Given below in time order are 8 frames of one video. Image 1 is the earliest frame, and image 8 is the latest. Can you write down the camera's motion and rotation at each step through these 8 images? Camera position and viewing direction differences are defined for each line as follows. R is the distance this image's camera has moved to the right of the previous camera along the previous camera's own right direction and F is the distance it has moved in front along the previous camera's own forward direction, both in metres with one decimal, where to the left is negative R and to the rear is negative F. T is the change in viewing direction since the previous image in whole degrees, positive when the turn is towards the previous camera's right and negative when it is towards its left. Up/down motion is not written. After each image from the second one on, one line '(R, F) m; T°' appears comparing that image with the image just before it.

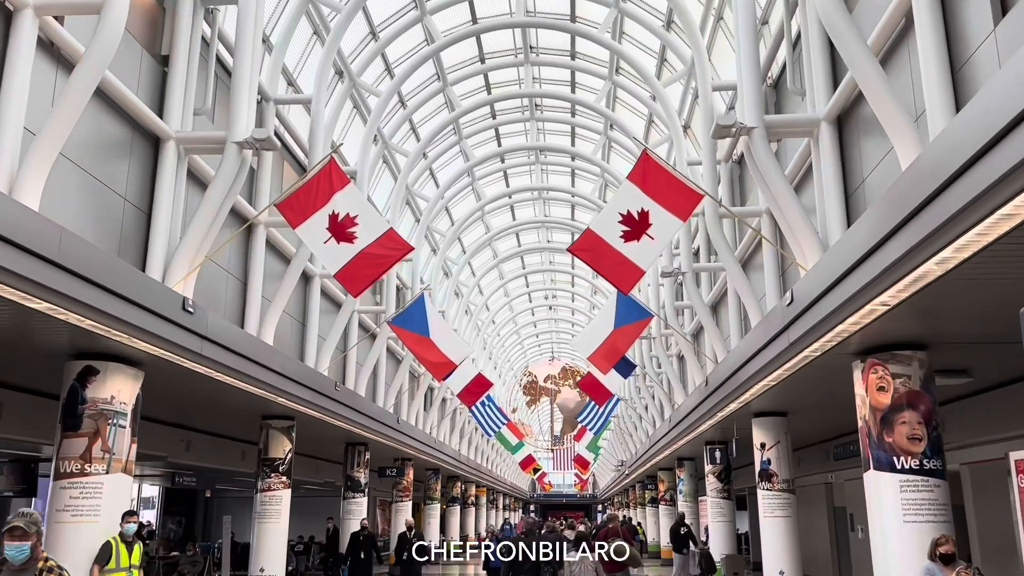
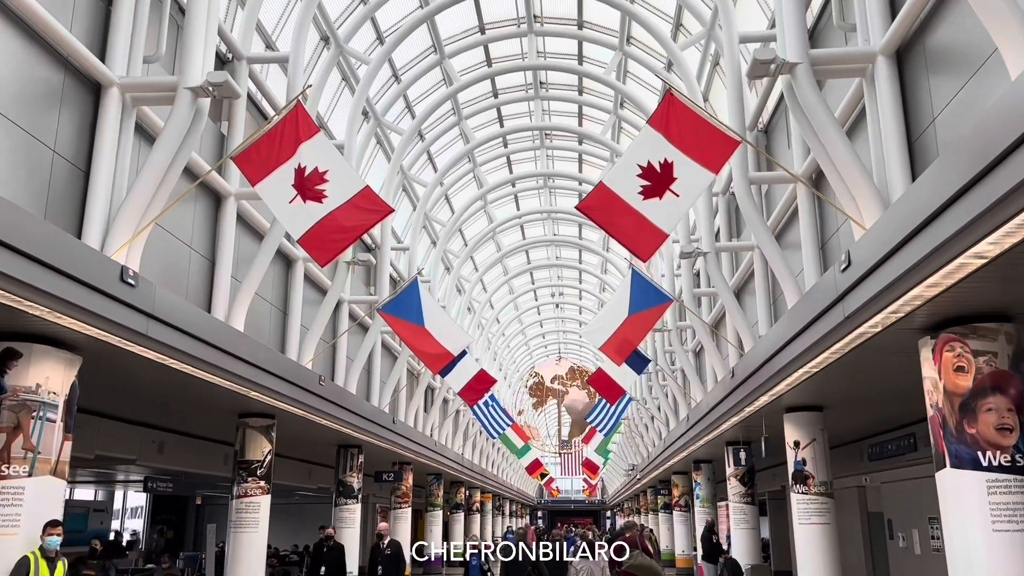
(+0.1, +1.9) m; 0°
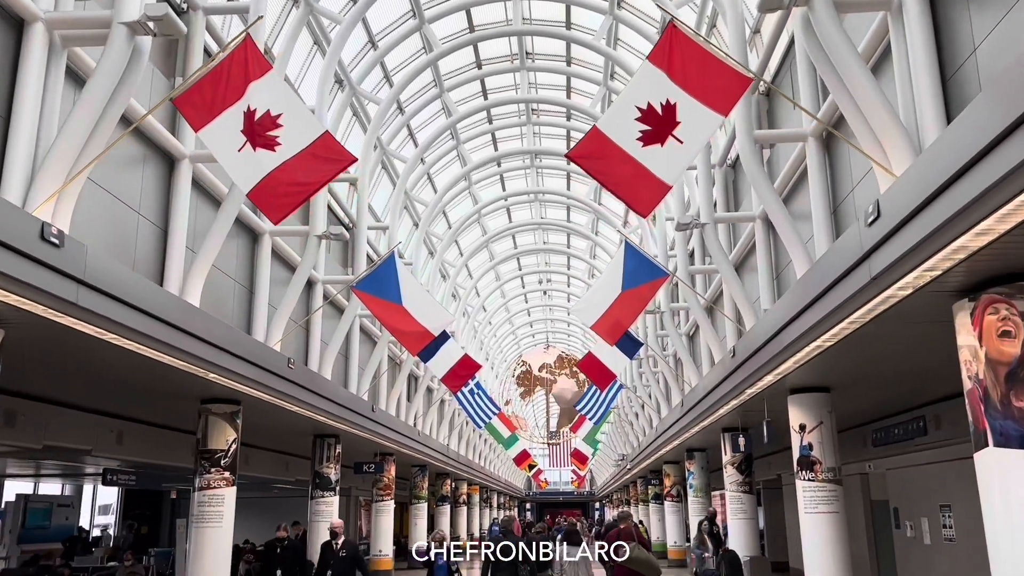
(+0.1, +1.2) m; +1°
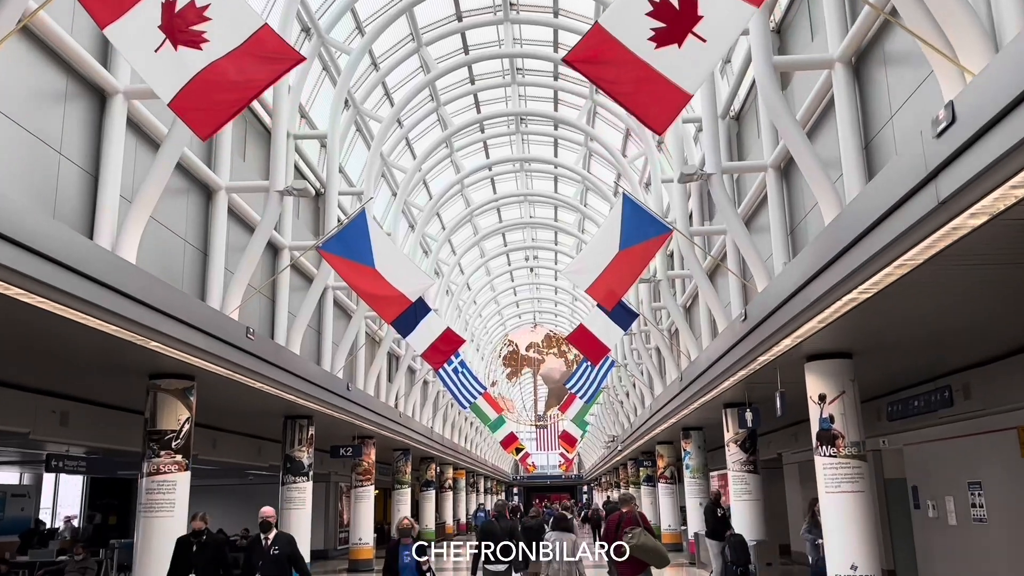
(0.0, +1.6) m; +1°
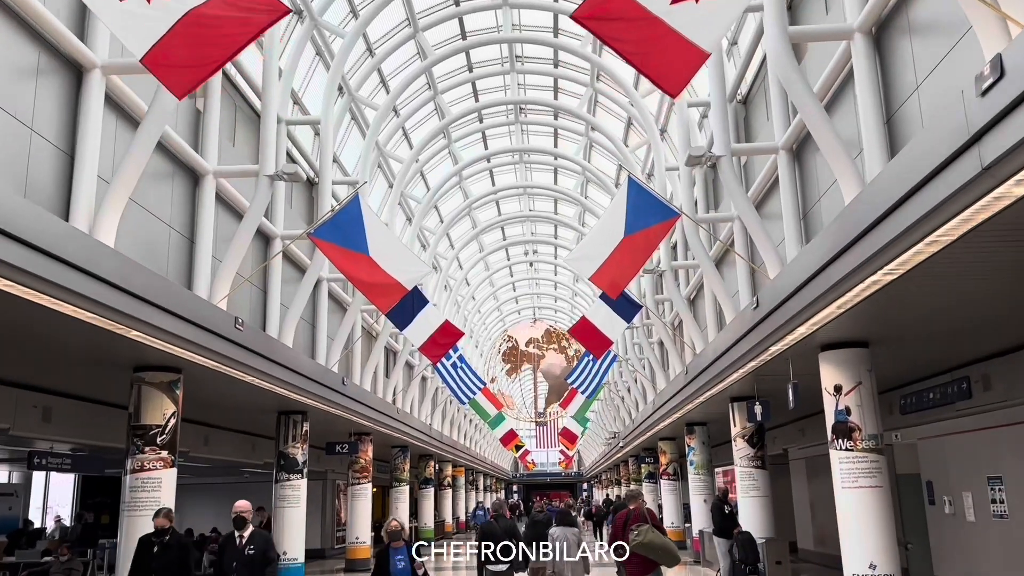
(0.0, +0.6) m; 0°
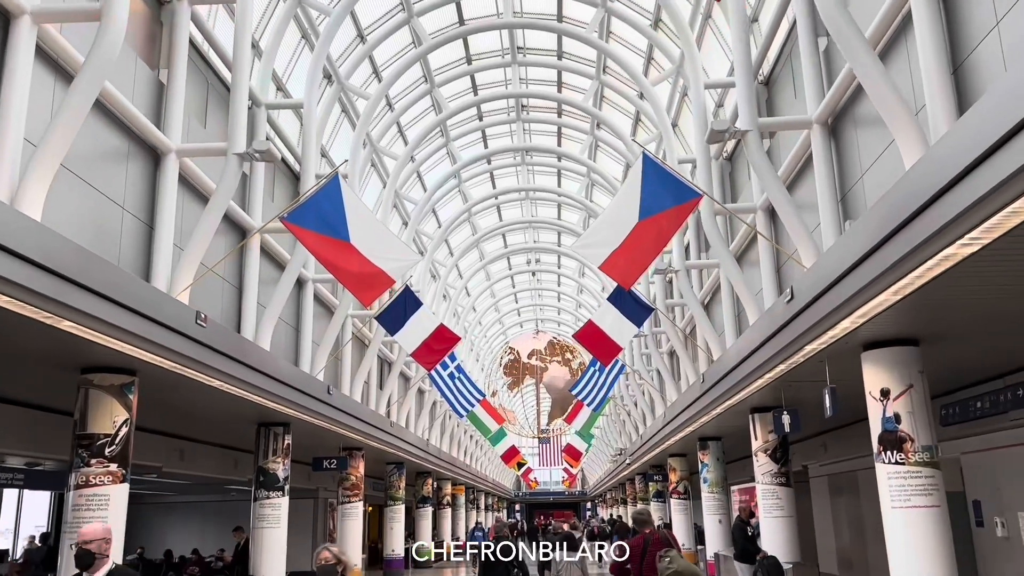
(+0.1, +1.6) m; 0°
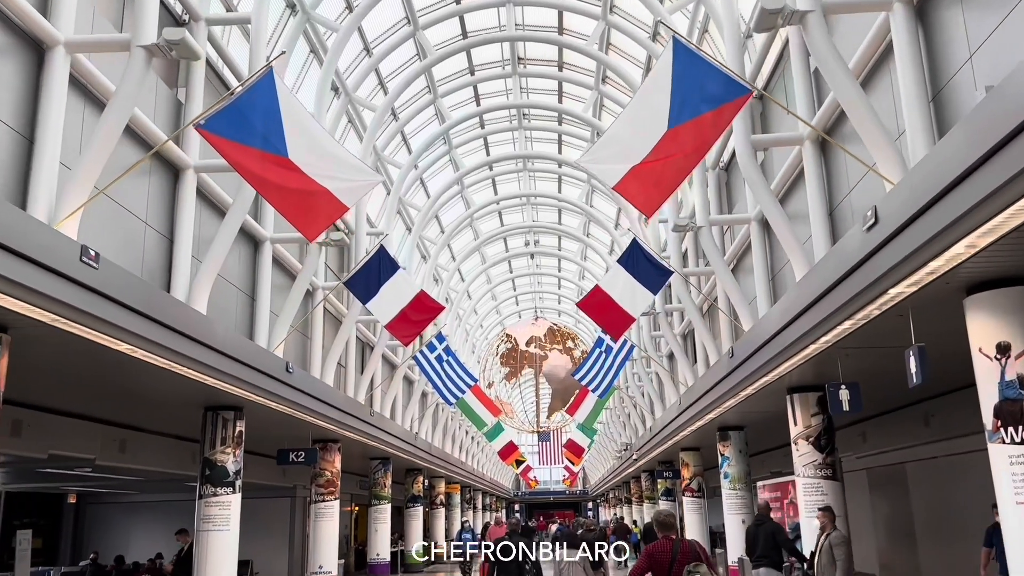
(+0.1, +2.9) m; 0°
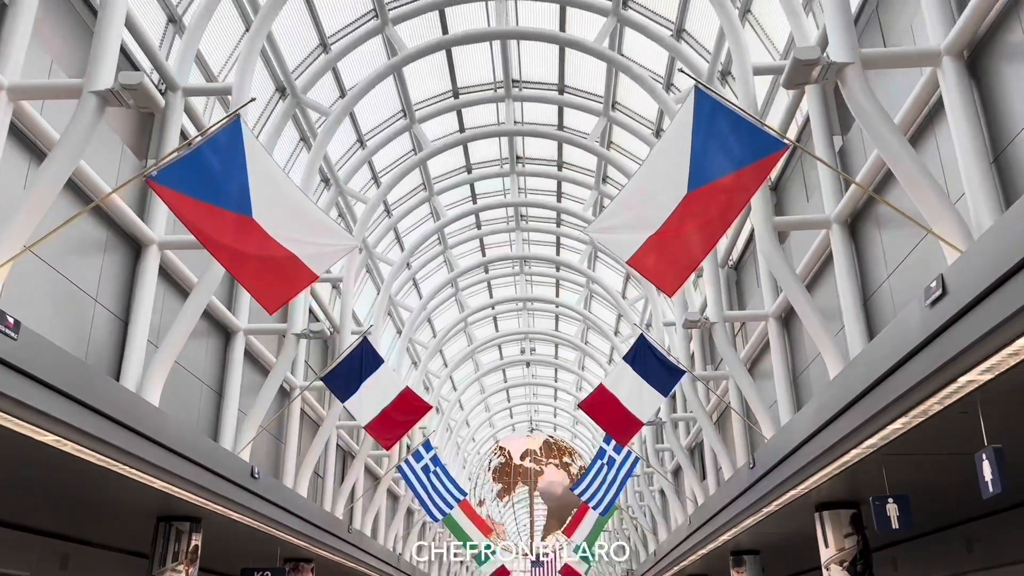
(0.0, +1.4) m; 0°
